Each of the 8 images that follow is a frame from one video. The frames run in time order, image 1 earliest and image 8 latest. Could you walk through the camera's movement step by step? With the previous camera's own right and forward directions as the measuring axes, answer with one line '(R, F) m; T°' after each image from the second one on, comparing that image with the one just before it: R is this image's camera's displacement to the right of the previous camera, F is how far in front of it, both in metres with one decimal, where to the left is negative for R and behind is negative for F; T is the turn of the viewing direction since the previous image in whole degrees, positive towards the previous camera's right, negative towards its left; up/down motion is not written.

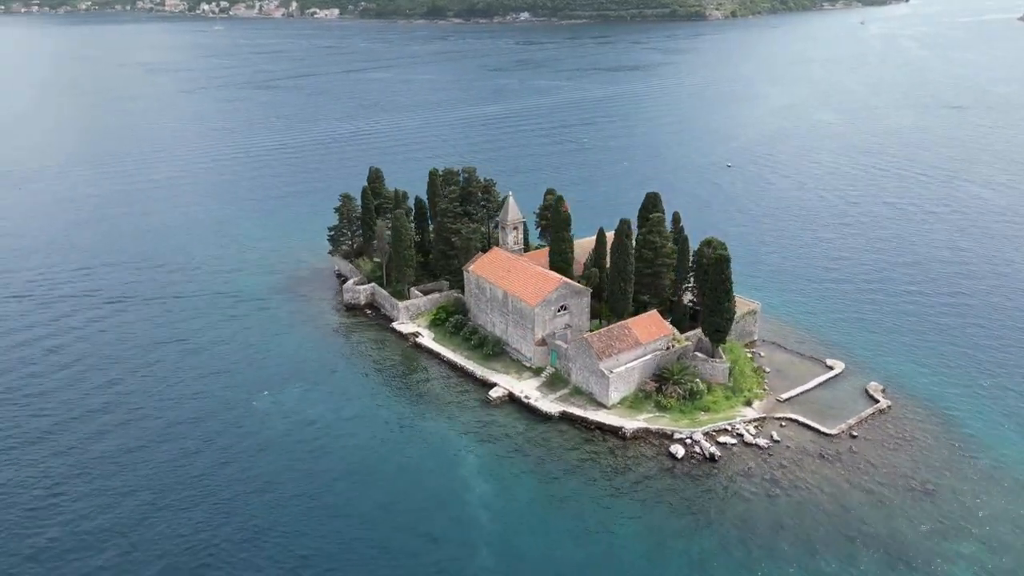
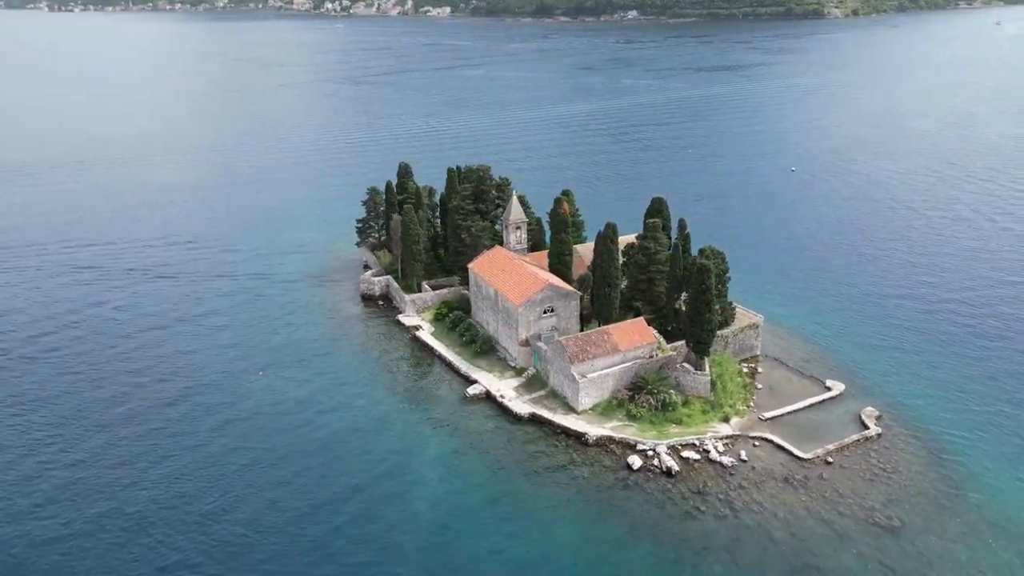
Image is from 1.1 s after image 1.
(+7.4, +0.4) m; -8°
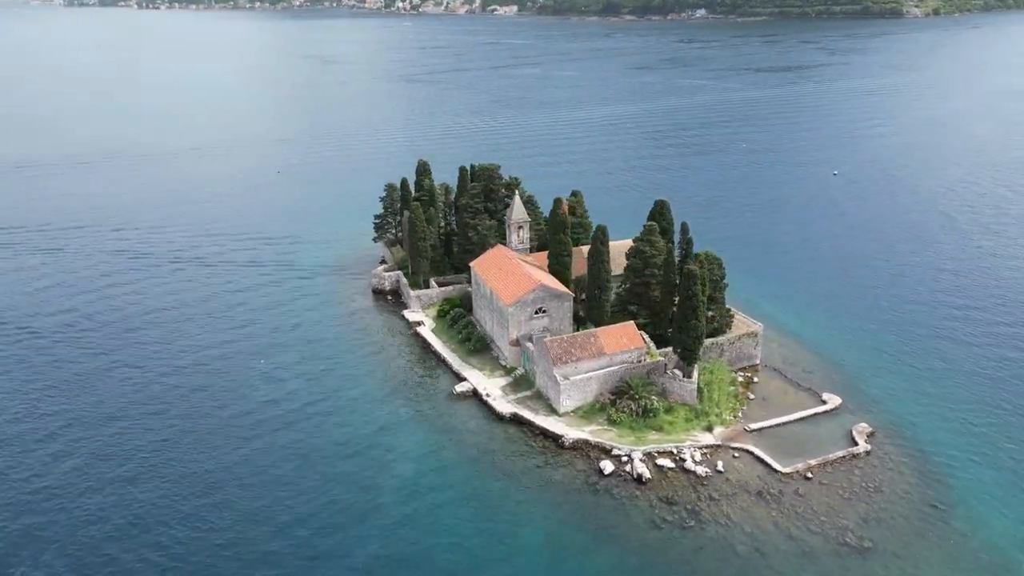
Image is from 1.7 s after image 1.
(+4.4, +0.1) m; -5°
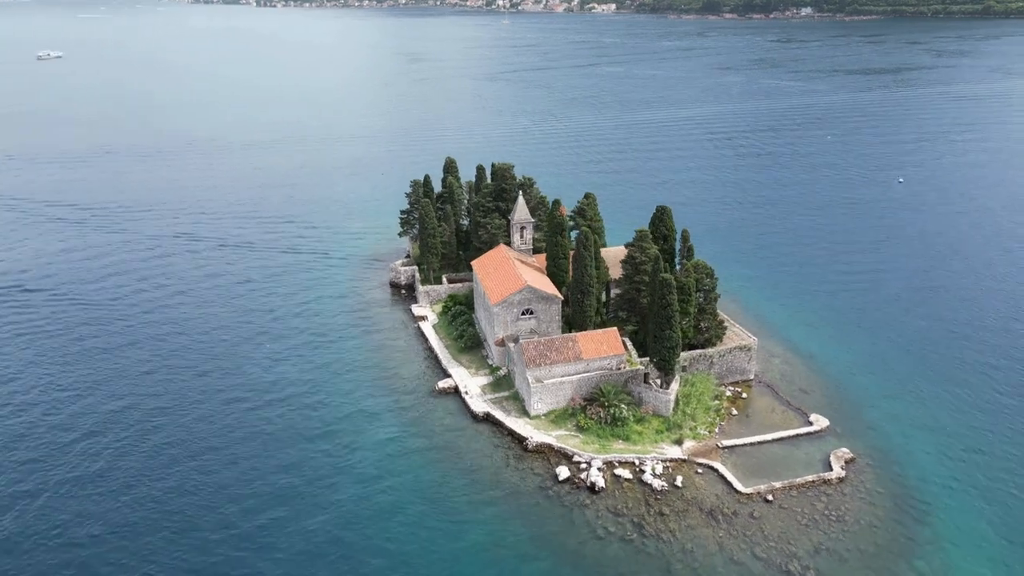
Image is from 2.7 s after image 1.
(+6.5, +0.3) m; -7°
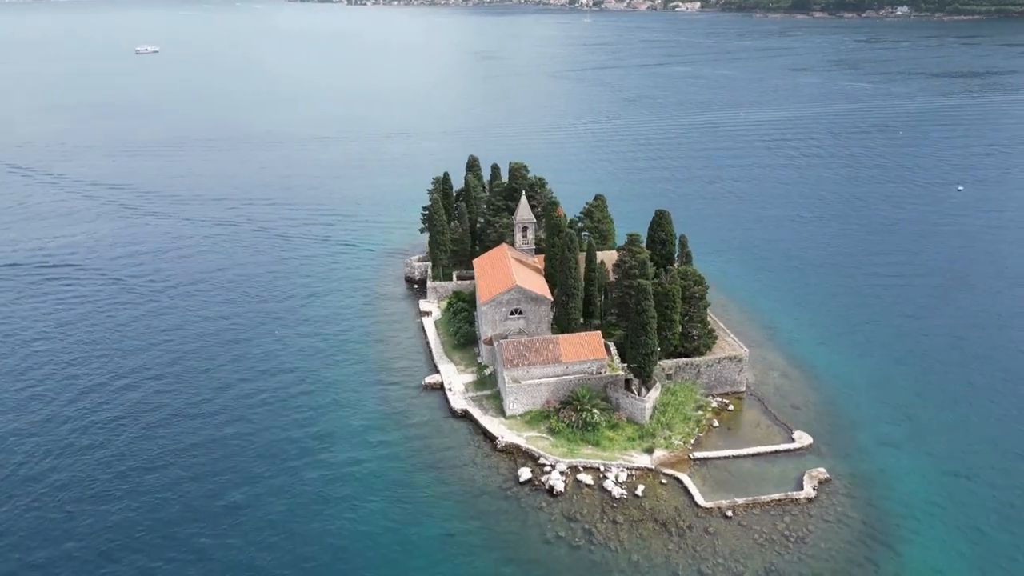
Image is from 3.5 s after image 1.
(+5.4, +0.2) m; -6°
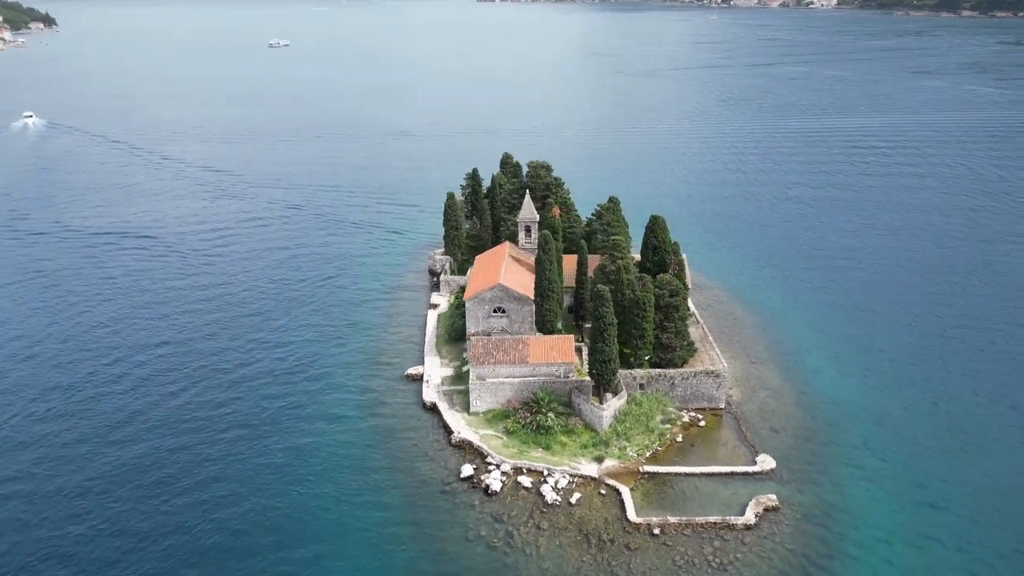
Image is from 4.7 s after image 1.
(+8.2, +0.5) m; -8°
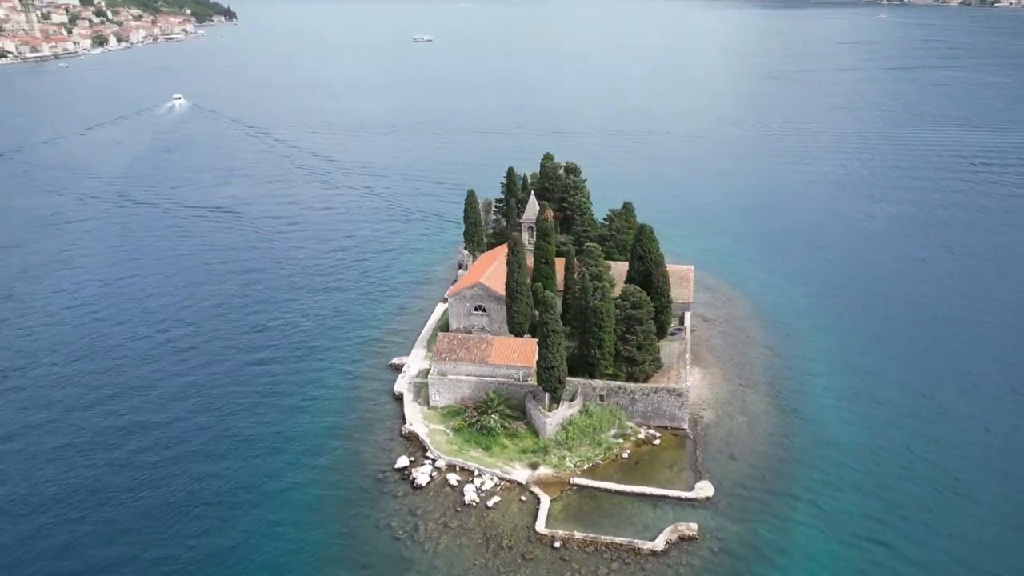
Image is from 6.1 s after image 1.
(+9.8, +0.8) m; -10°
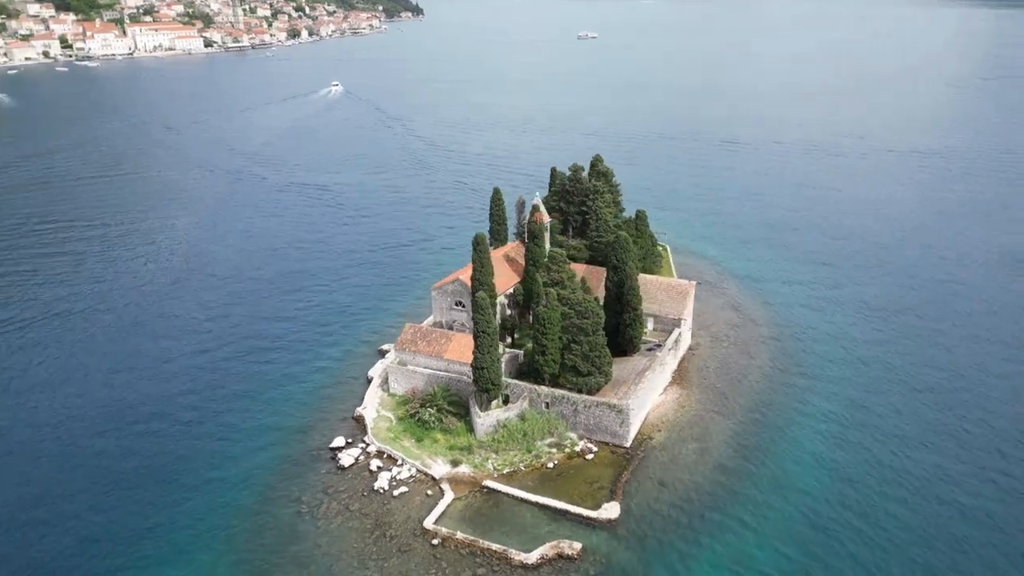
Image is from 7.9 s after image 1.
(+11.6, +1.2) m; -12°
